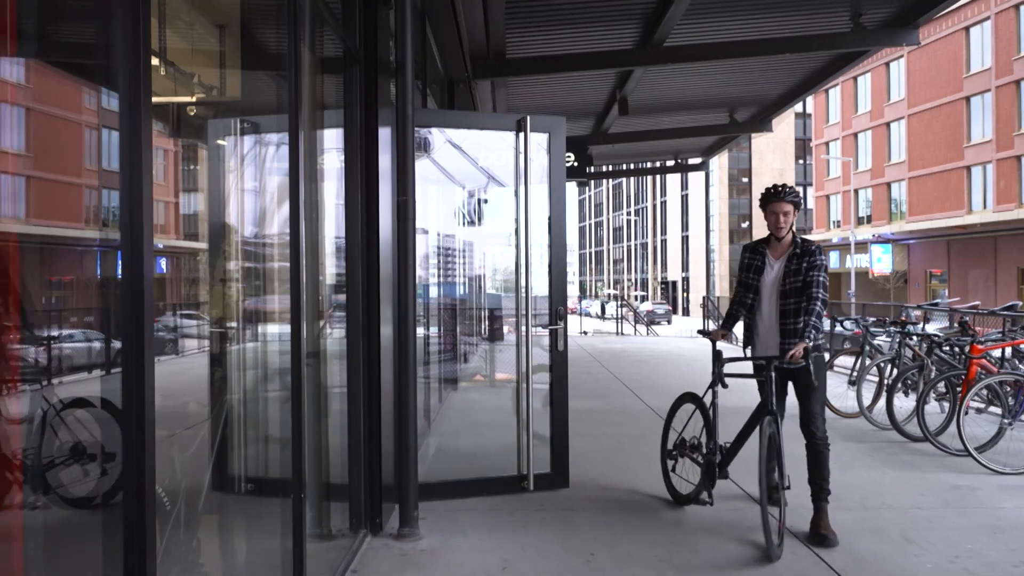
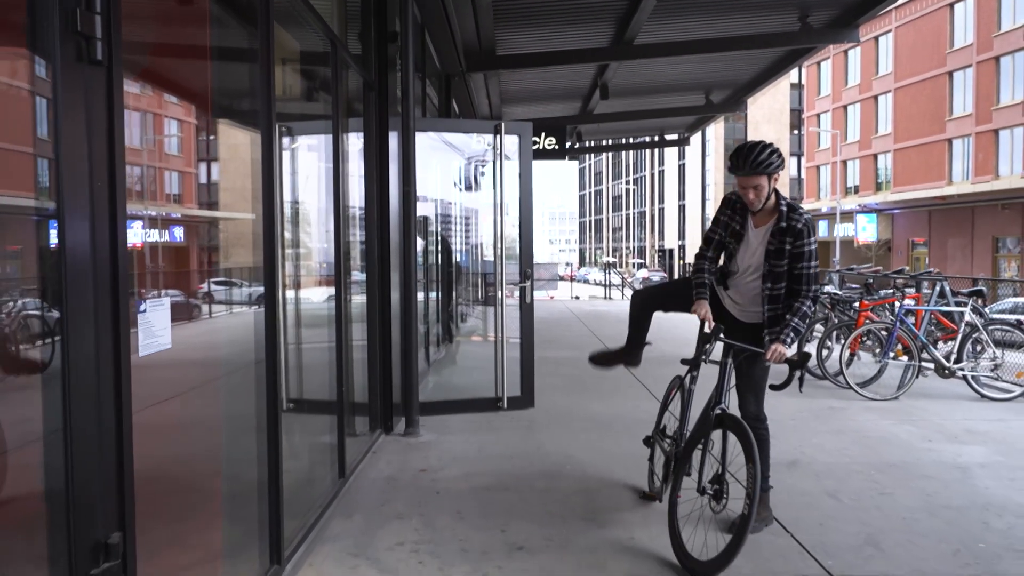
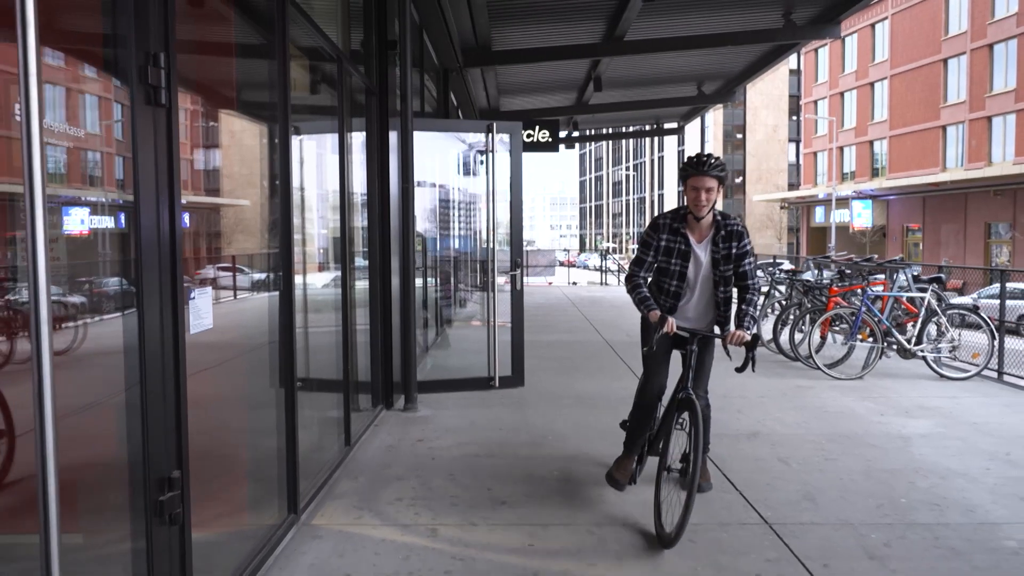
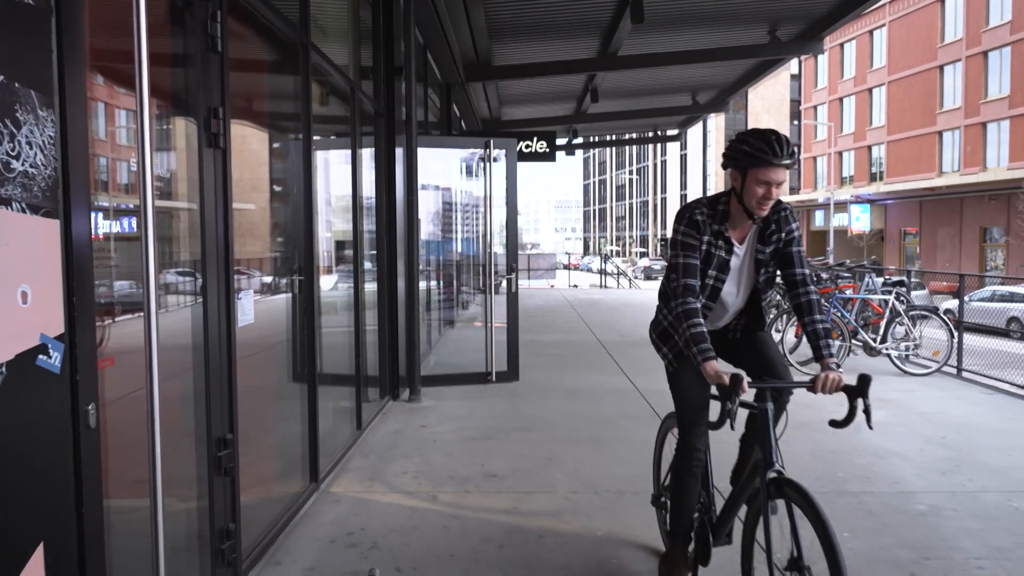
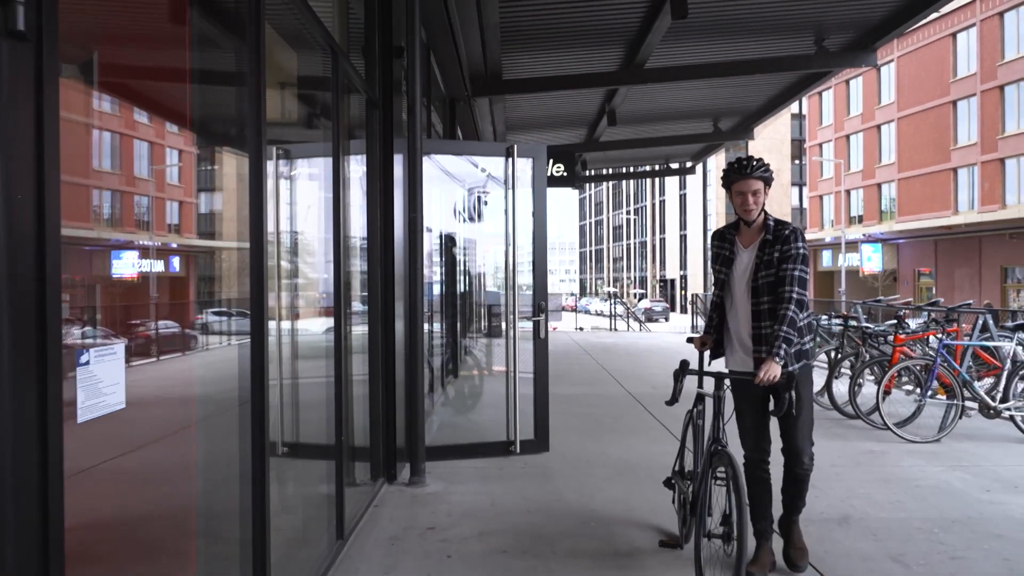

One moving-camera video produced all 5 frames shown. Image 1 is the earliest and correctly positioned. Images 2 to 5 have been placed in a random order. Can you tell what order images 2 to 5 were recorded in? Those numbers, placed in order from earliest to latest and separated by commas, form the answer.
5, 2, 3, 4
